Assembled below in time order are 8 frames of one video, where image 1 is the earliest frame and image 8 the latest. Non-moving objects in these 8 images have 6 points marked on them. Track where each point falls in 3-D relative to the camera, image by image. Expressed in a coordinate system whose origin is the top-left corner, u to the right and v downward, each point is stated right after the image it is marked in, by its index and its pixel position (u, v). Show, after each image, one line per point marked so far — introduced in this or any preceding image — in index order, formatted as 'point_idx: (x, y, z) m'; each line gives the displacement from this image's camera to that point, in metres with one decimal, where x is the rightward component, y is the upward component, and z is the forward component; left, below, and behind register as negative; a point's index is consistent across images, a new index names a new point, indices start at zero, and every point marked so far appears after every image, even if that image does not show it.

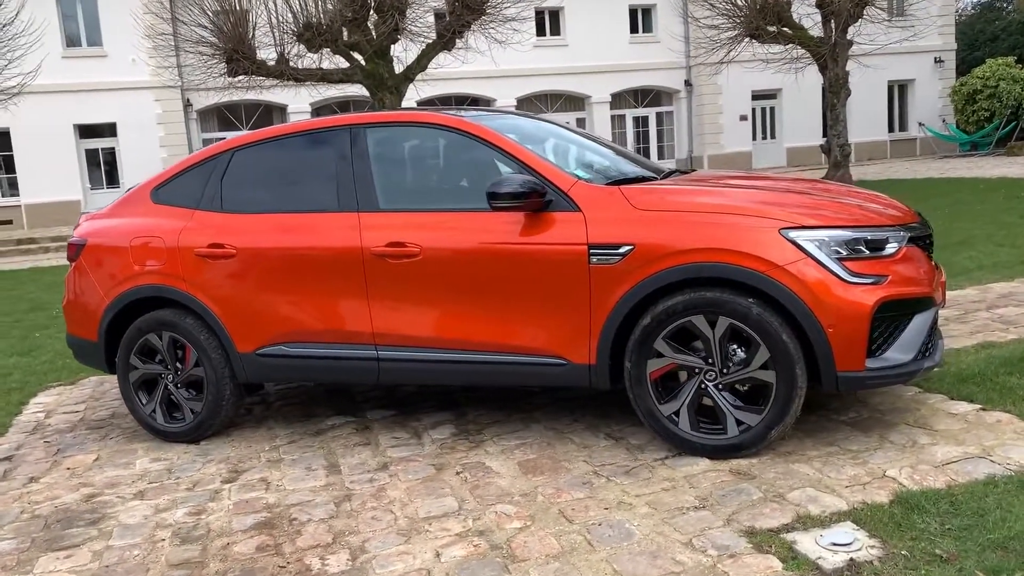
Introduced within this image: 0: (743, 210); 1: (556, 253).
0: (+0.9, +0.3, +3.5) m
1: (+0.2, +0.1, +3.7) m
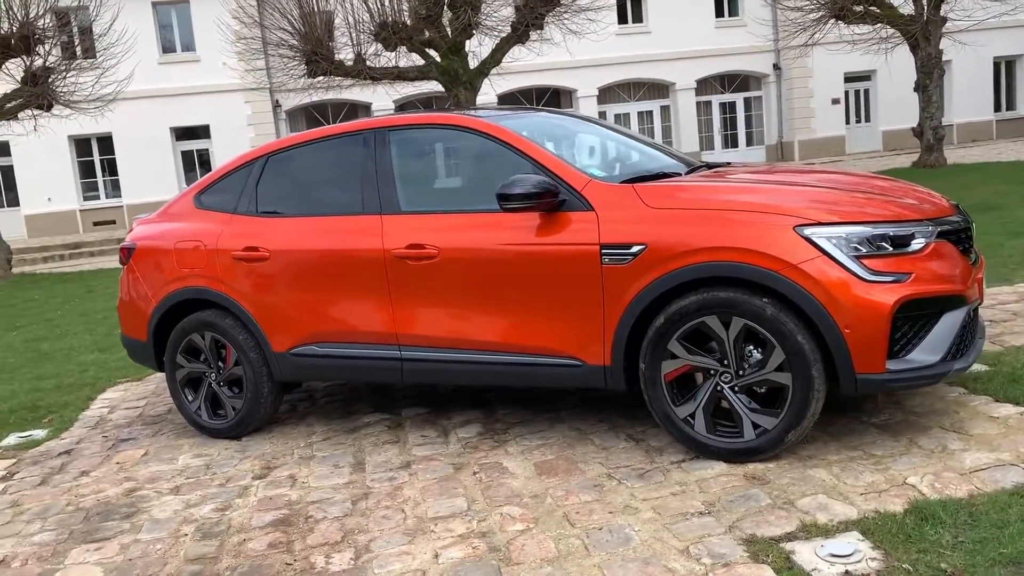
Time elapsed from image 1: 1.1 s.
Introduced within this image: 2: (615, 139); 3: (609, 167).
0: (+0.9, +0.3, +3.4) m
1: (+0.2, +0.1, +3.6) m
2: (+0.5, +0.8, +4.7) m
3: (+0.5, +0.6, +4.2) m
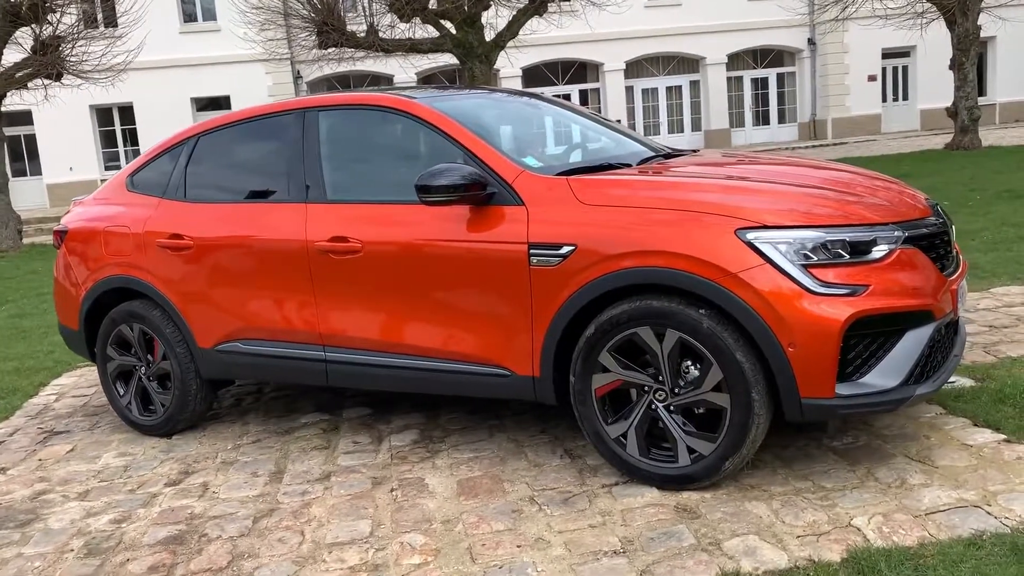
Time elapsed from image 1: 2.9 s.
0: (+0.6, +0.3, +3.0) m
1: (-0.1, +0.1, +3.3) m
2: (+0.3, +0.8, +4.3) m
3: (+0.2, +0.6, +3.8) m
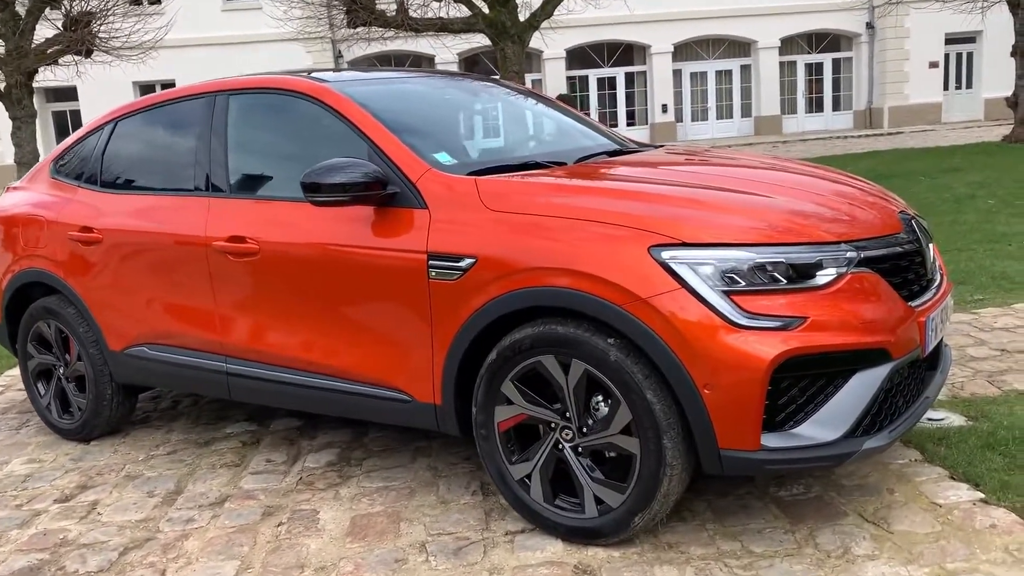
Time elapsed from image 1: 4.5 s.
0: (+0.3, +0.2, +2.6) m
1: (-0.4, +0.1, +2.9) m
2: (+0.1, +0.8, +3.9) m
3: (0.0, +0.6, +3.4) m
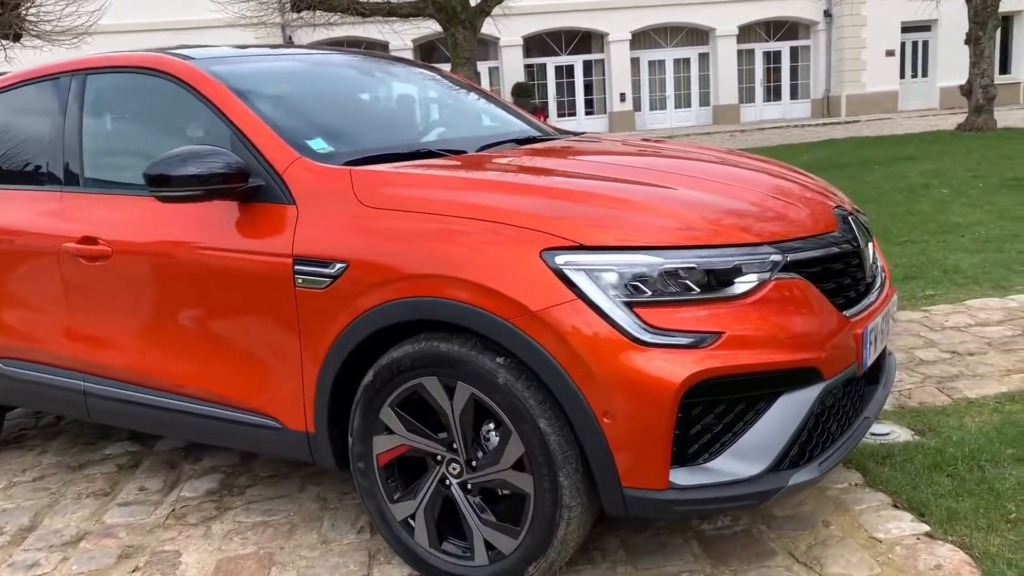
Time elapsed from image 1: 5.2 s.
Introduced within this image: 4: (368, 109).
0: (0.0, +0.2, +2.2) m
1: (-0.7, +0.1, +2.5) m
2: (-0.3, +0.8, +3.5) m
3: (-0.4, +0.5, +3.0) m
4: (-0.5, +0.6, +3.0) m
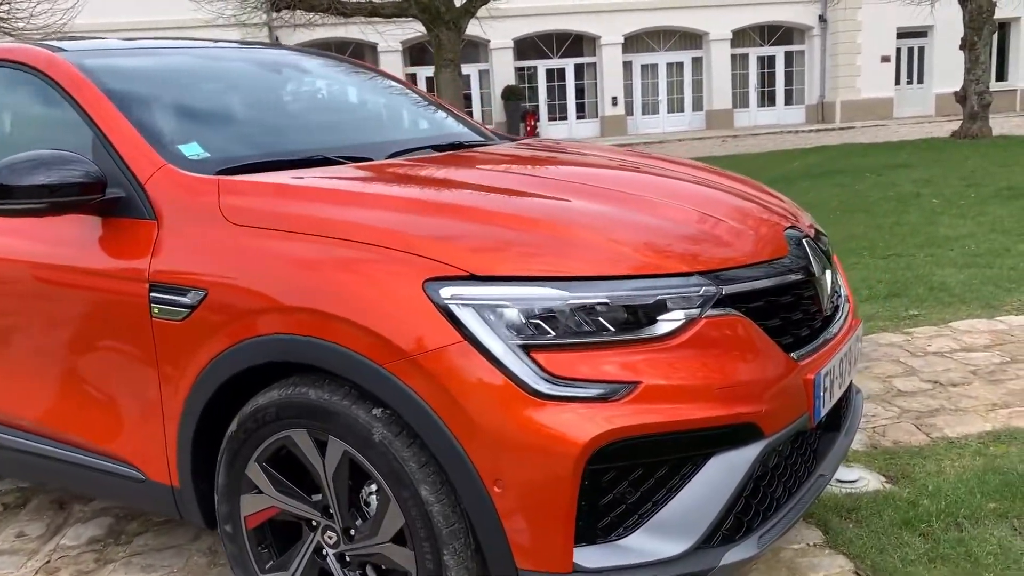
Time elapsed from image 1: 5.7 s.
0: (-0.3, +0.1, +1.8) m
1: (-0.9, 0.0, +2.1) m
2: (-0.5, +0.7, +3.1) m
3: (-0.6, +0.5, +2.7) m
4: (-0.7, +0.5, +2.7) m
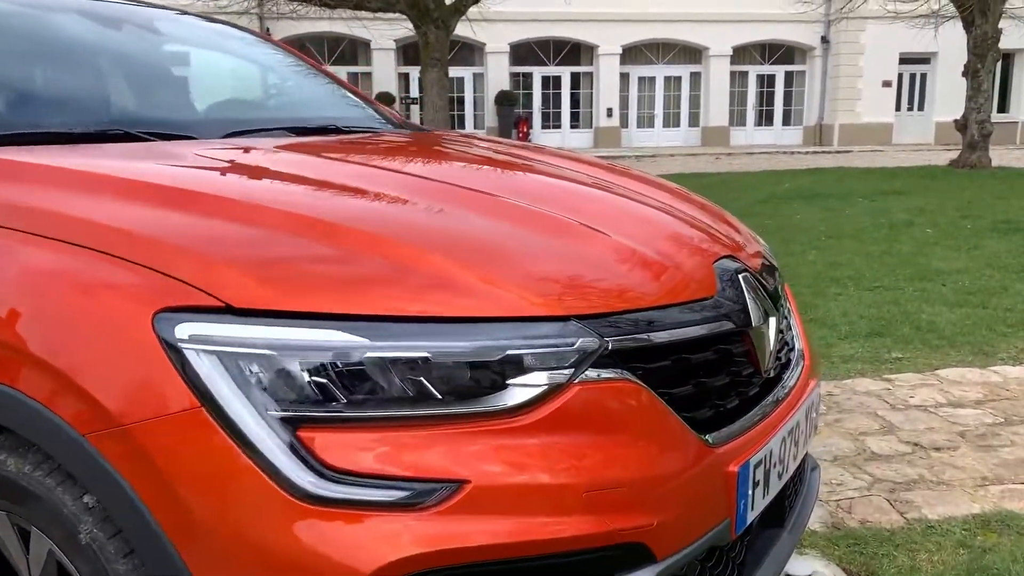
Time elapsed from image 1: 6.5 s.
0: (-0.5, +0.1, +1.3) m
1: (-1.2, 0.0, +1.6) m
2: (-0.8, +0.7, +2.6) m
3: (-0.9, +0.4, +2.1) m
4: (-1.0, +0.5, +2.1) m
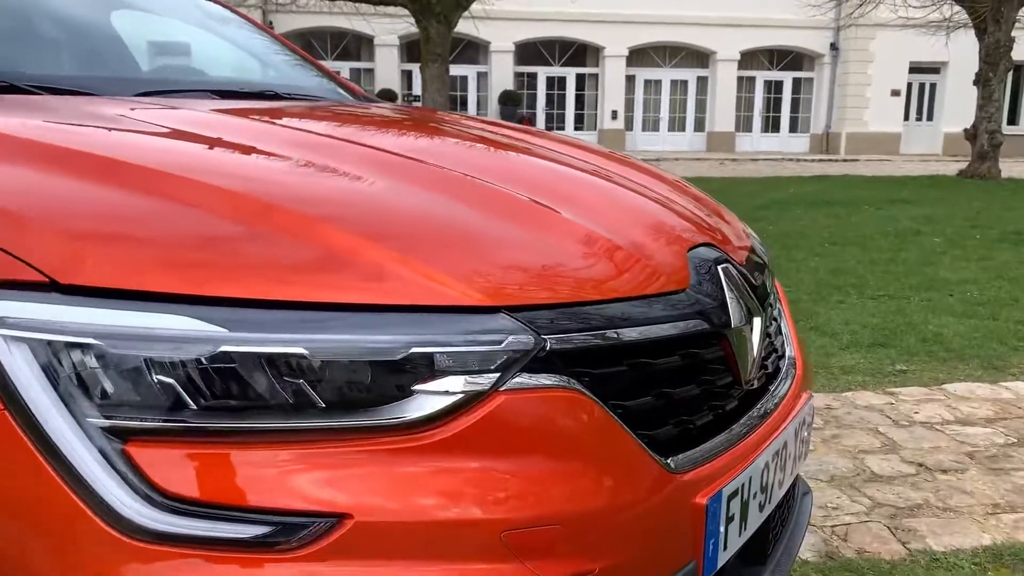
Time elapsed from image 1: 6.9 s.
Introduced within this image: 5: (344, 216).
0: (-0.6, +0.1, +1.0) m
1: (-1.3, 0.0, +1.3) m
2: (-0.9, +0.7, +2.3) m
3: (-1.0, +0.5, +1.9) m
4: (-1.1, +0.5, +1.9) m
5: (-0.2, +0.1, +1.1) m
